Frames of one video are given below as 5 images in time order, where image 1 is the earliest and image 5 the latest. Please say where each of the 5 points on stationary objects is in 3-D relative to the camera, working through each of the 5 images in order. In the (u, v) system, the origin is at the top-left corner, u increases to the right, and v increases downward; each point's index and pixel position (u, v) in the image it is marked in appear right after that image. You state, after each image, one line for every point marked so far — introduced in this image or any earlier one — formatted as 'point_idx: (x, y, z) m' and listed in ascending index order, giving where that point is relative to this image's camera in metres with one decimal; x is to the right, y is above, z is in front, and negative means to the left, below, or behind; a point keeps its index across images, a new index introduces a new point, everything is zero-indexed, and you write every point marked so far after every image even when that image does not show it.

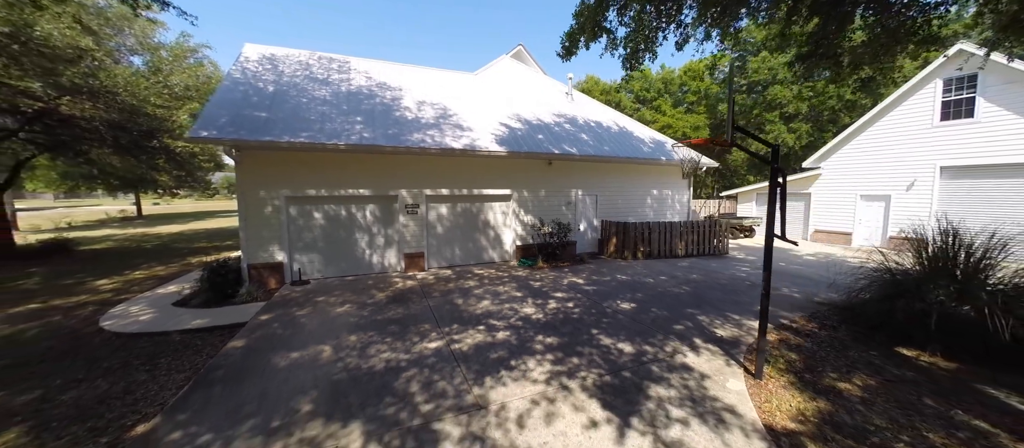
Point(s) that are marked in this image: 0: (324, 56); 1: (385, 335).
0: (-5.7, +5.1, +9.2) m
1: (-1.8, -1.5, +4.2) m
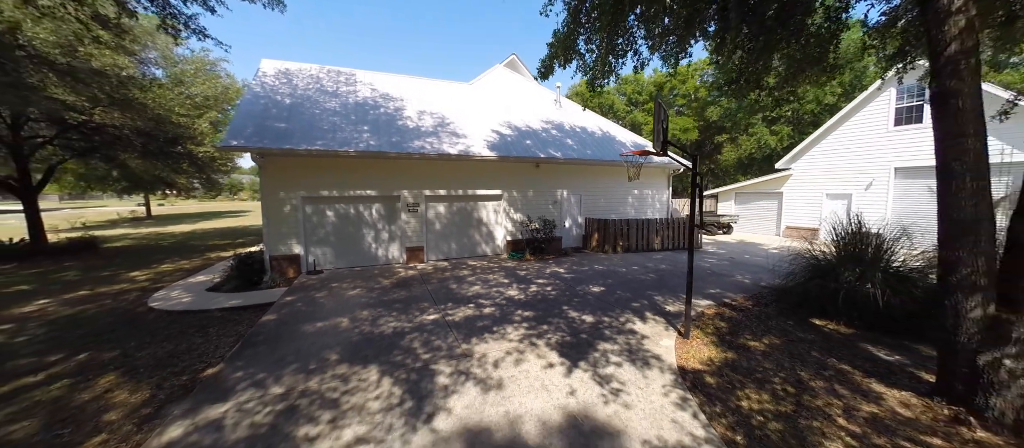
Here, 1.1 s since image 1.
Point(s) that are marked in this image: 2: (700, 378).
0: (-5.9, +5.2, +10.1) m
1: (-2.0, -1.5, +5.1) m
2: (+2.1, -1.7, +3.3) m
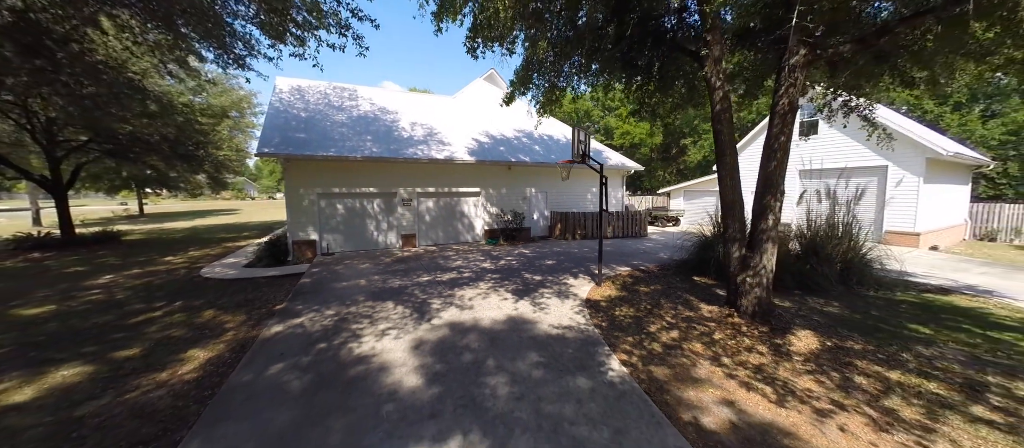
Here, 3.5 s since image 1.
0: (-6.8, +5.4, +11.7) m
1: (-2.7, -1.2, +6.9) m
2: (+1.5, -1.4, +5.3) m
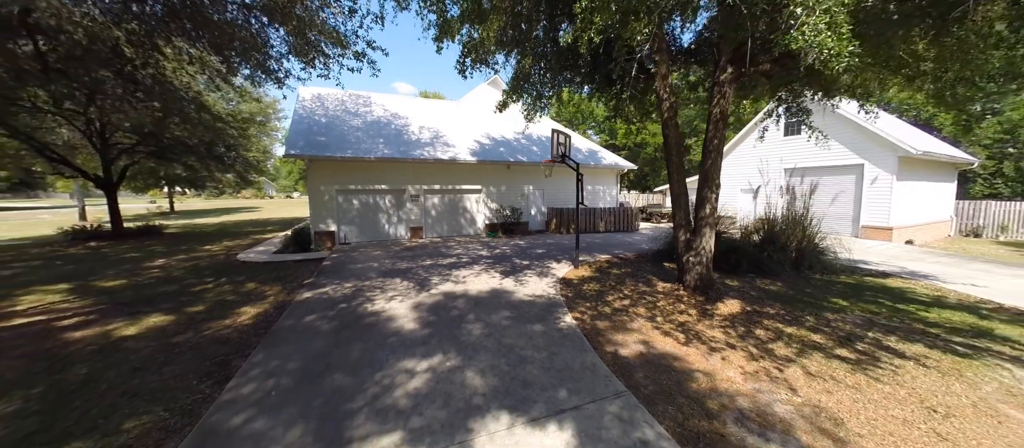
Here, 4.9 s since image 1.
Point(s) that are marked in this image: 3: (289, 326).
0: (-6.9, +5.7, +12.9) m
1: (-2.9, -1.0, +8.0) m
2: (+1.2, -1.2, +6.3) m
3: (-3.2, -1.5, +4.3) m
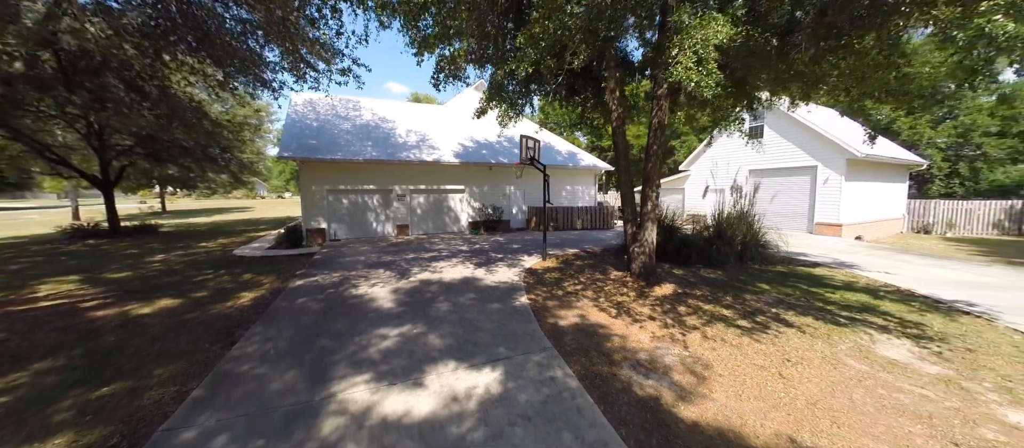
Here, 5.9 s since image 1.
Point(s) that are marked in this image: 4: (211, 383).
0: (-7.7, +5.7, +13.5) m
1: (-3.6, -0.9, +8.7) m
2: (+0.5, -1.1, +7.1) m
3: (-3.8, -1.4, +5.0) m
4: (-3.0, -1.6, +3.0) m
